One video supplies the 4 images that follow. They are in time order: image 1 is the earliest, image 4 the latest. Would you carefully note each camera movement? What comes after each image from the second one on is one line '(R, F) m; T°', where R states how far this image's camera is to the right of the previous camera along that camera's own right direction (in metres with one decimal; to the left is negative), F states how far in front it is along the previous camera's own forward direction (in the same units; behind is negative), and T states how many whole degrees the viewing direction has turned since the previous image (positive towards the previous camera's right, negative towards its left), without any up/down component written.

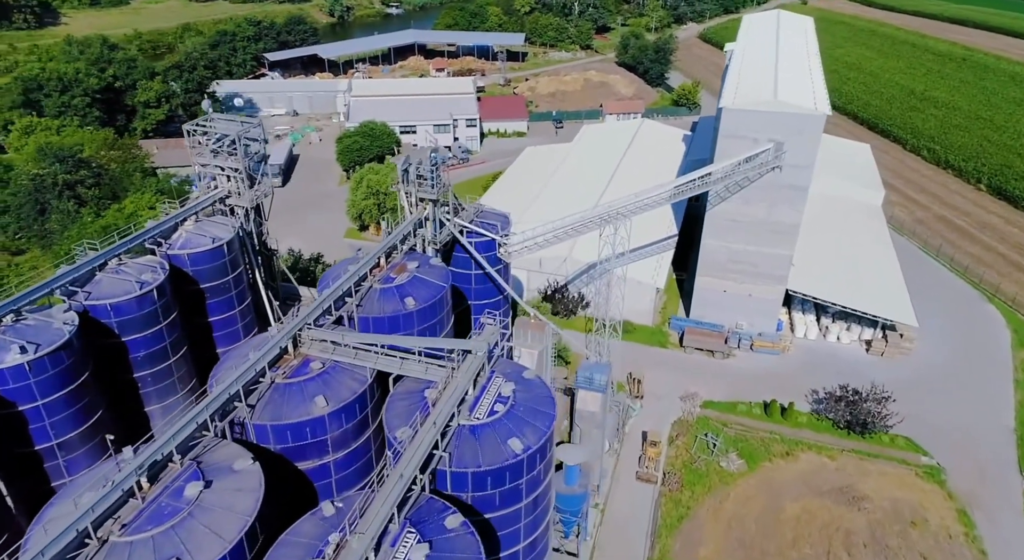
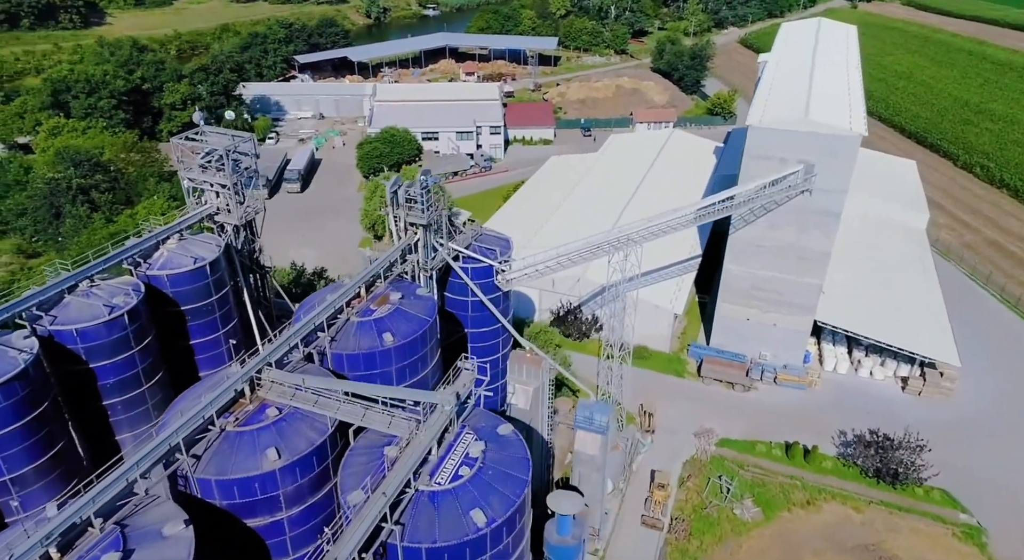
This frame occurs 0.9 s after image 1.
(+1.2, +1.7) m; -3°
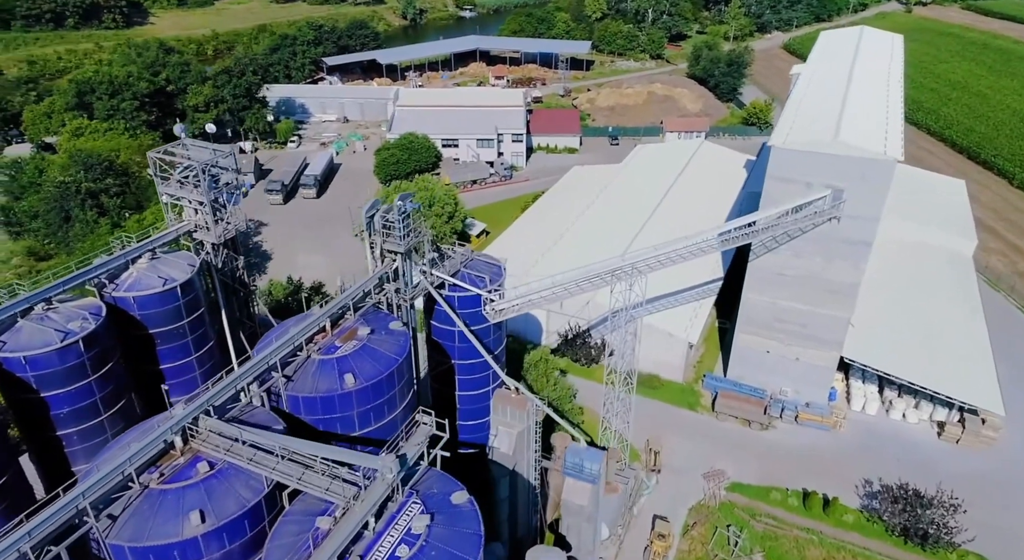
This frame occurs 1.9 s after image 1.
(+1.4, +1.8) m; -3°
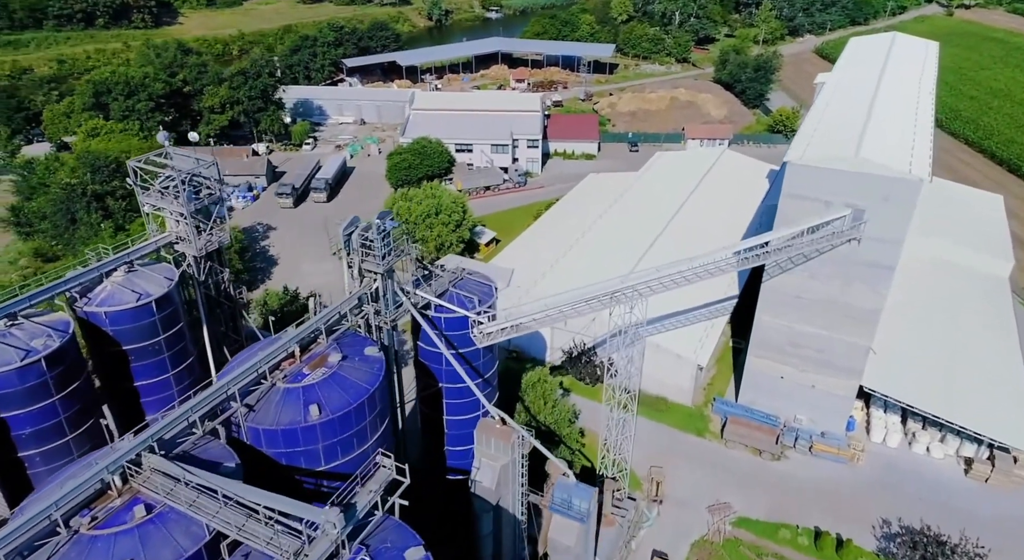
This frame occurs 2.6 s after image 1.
(+1.0, +1.3) m; -2°
